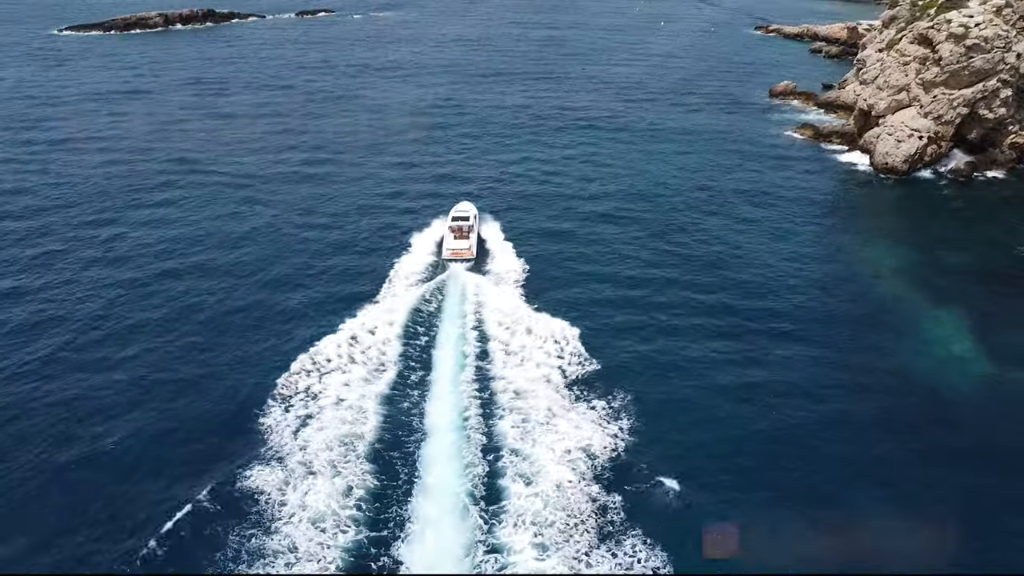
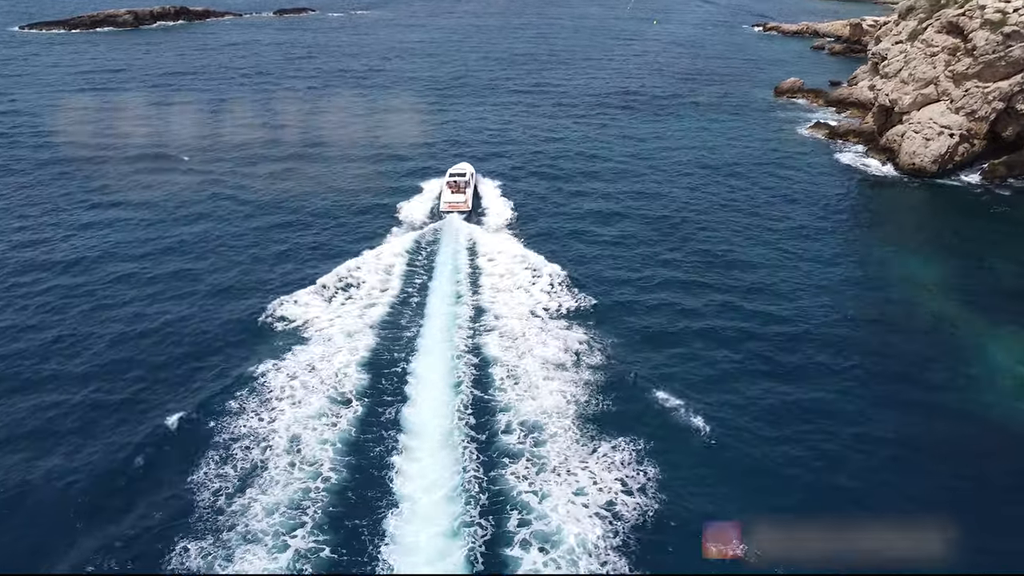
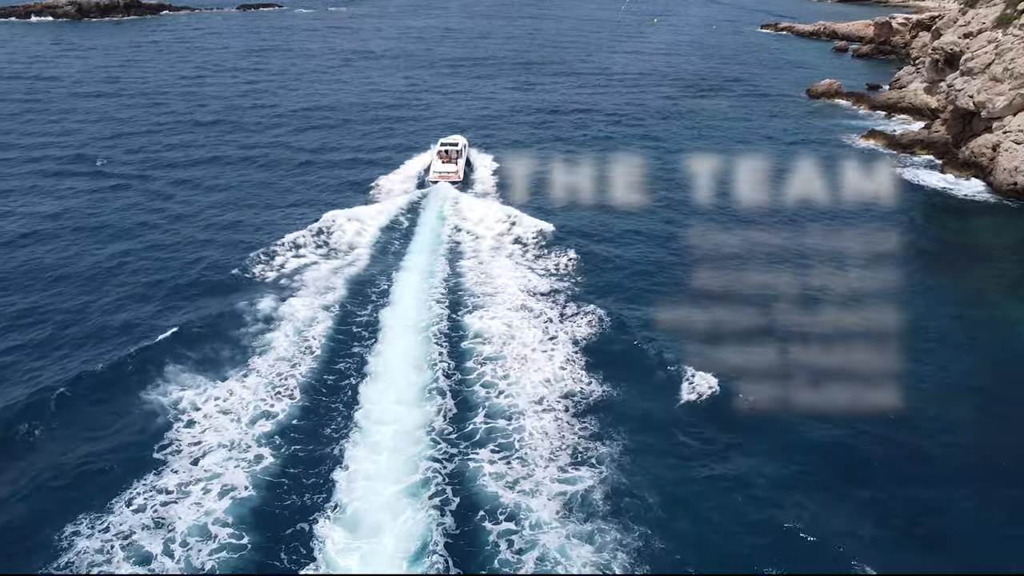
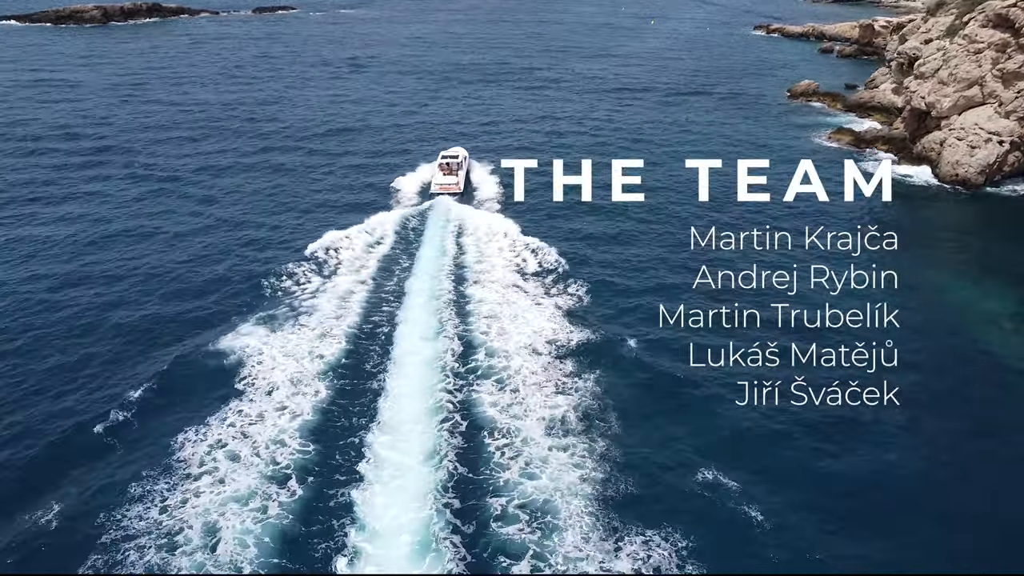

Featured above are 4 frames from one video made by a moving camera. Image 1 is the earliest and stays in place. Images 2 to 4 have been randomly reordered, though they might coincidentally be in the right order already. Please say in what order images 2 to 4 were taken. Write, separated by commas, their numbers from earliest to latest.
2, 4, 3
